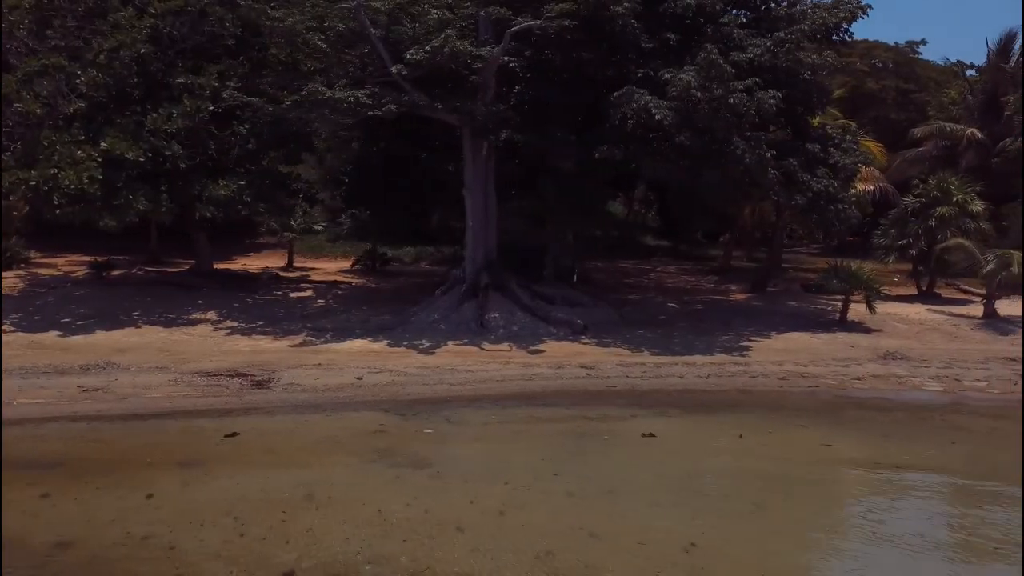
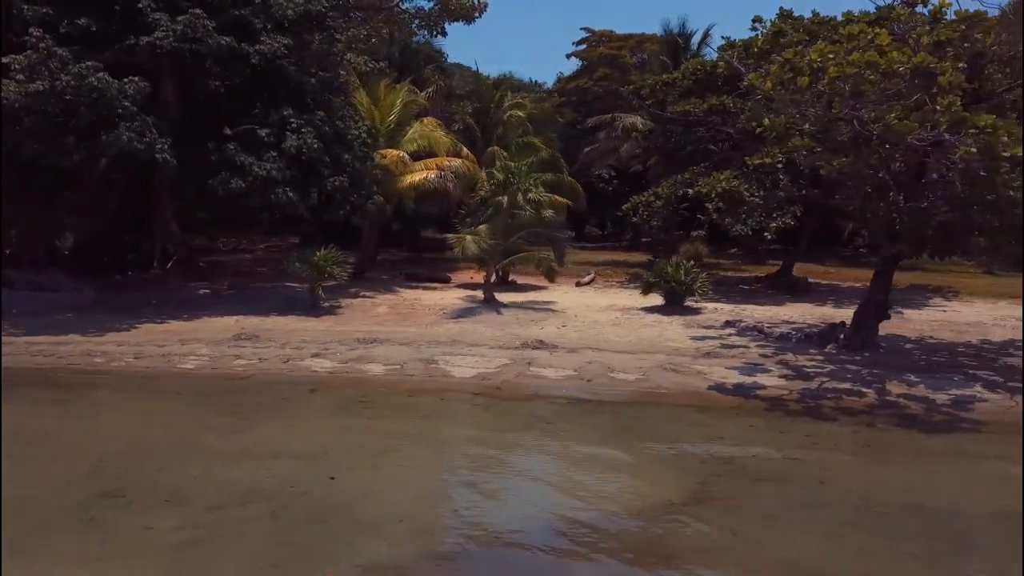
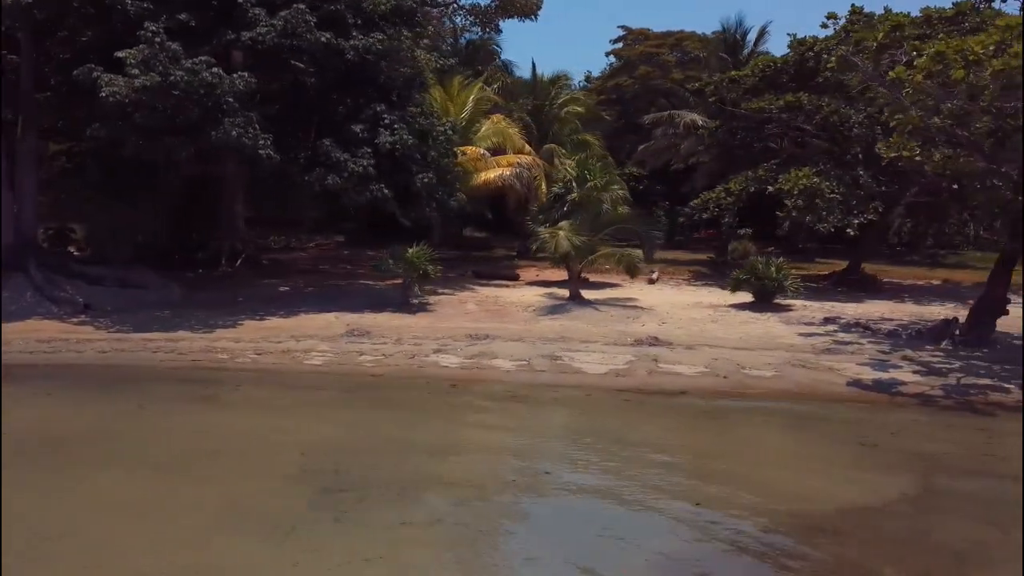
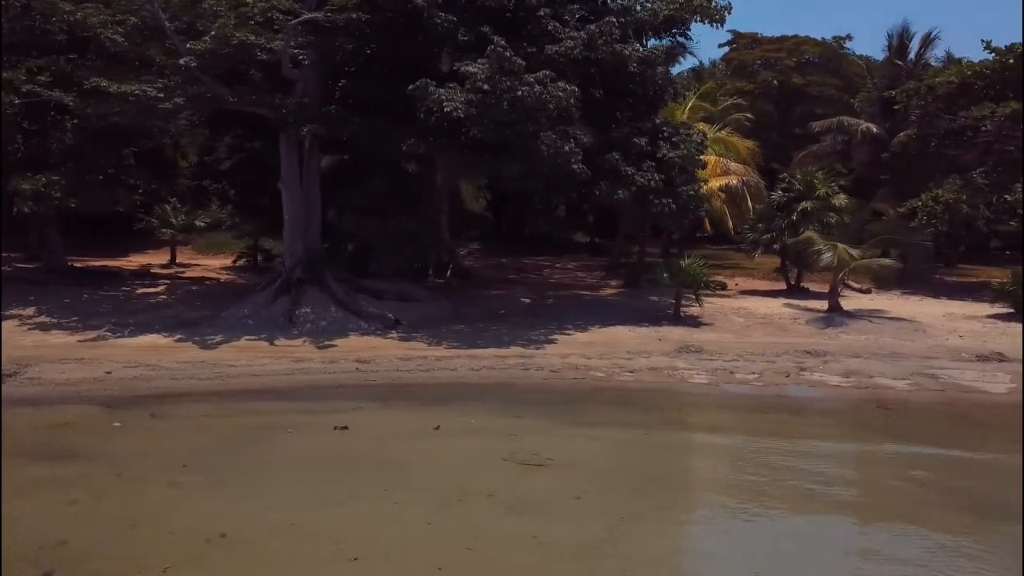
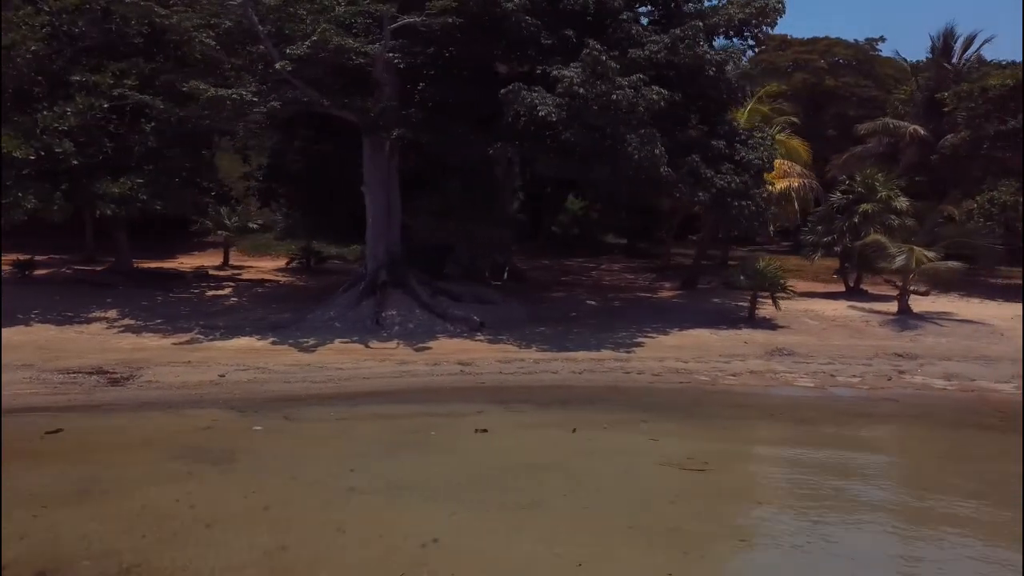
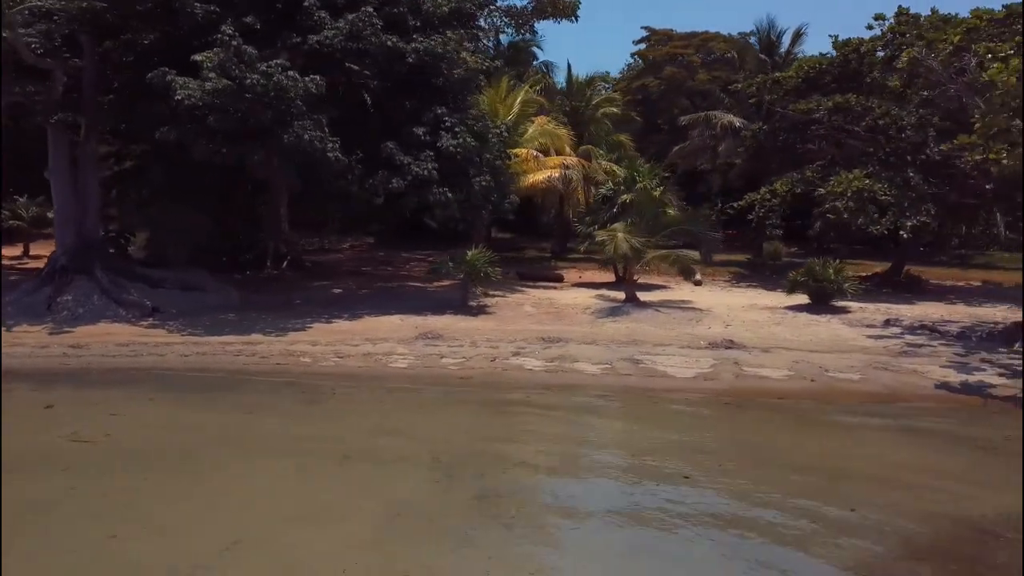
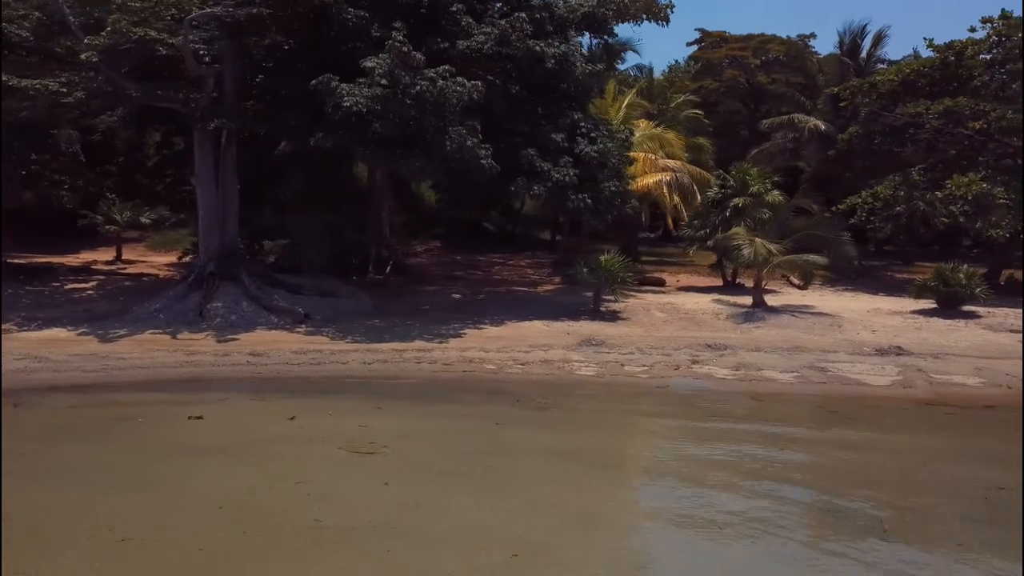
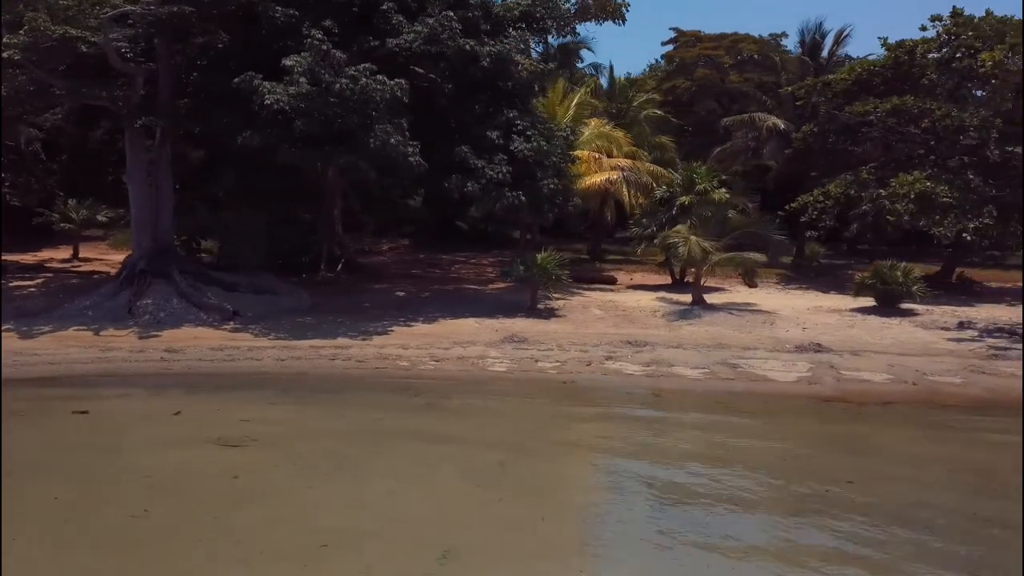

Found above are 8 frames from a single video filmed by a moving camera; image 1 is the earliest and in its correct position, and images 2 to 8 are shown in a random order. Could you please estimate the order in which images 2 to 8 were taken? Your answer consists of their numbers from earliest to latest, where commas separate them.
5, 4, 7, 8, 6, 3, 2
